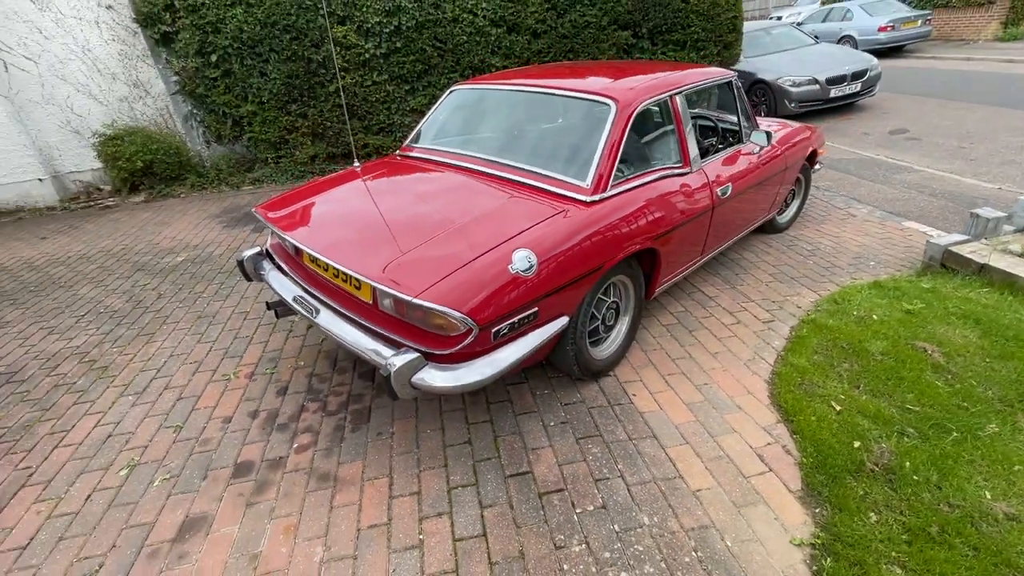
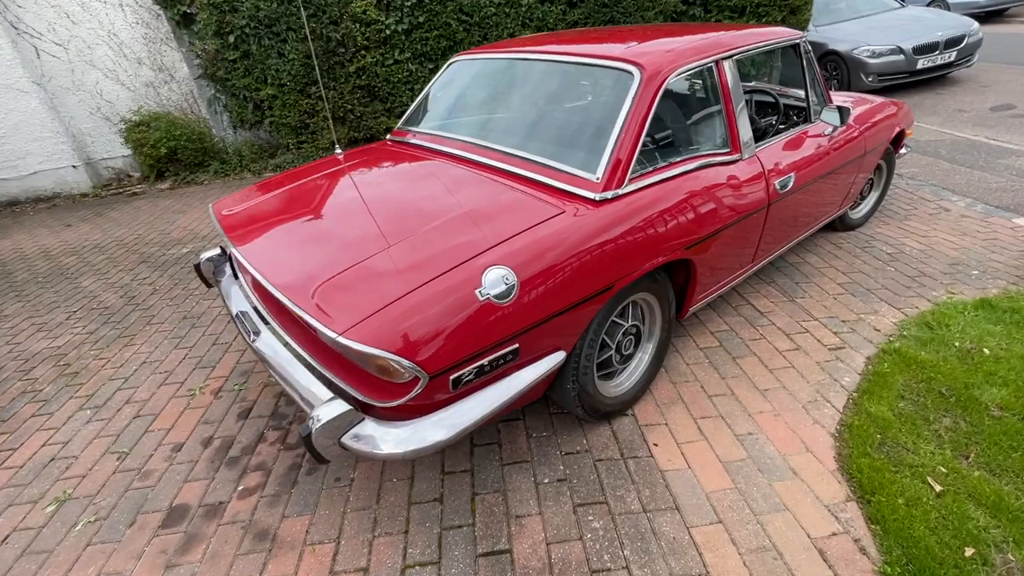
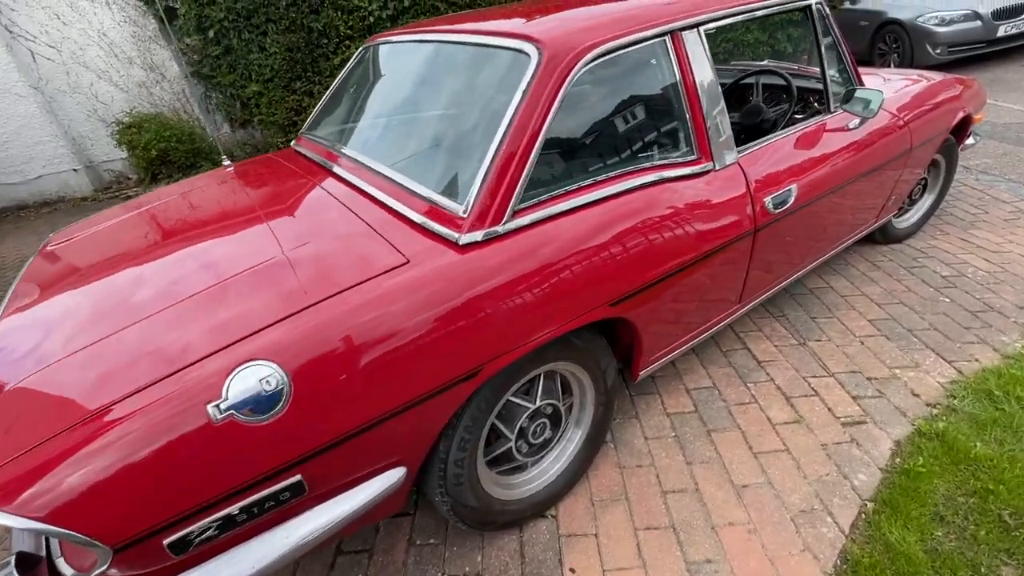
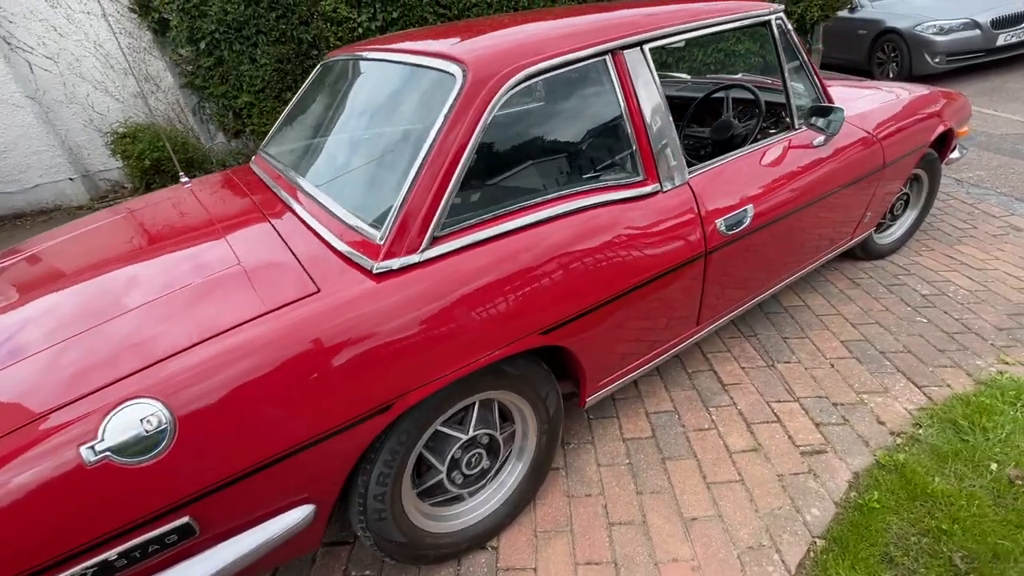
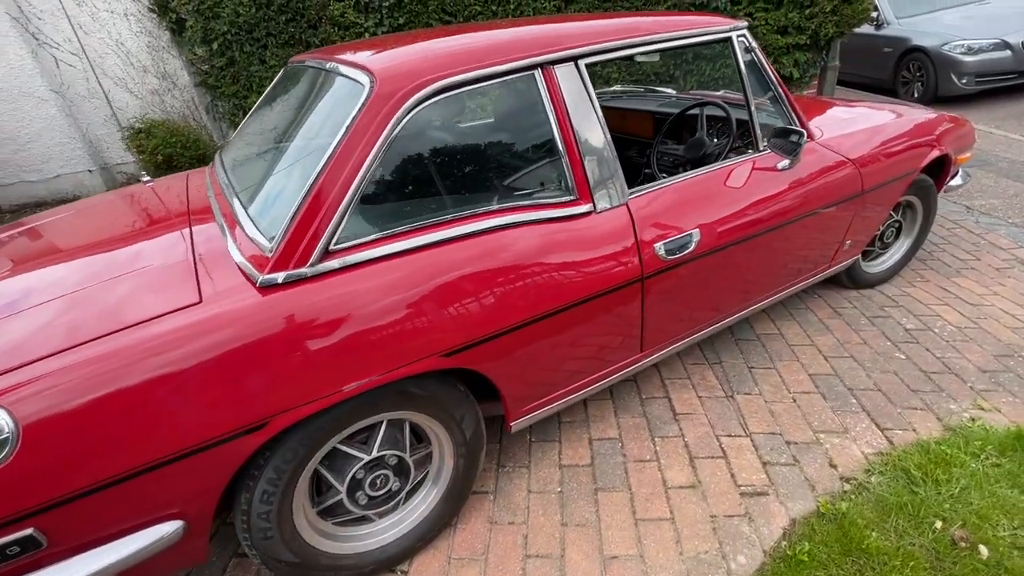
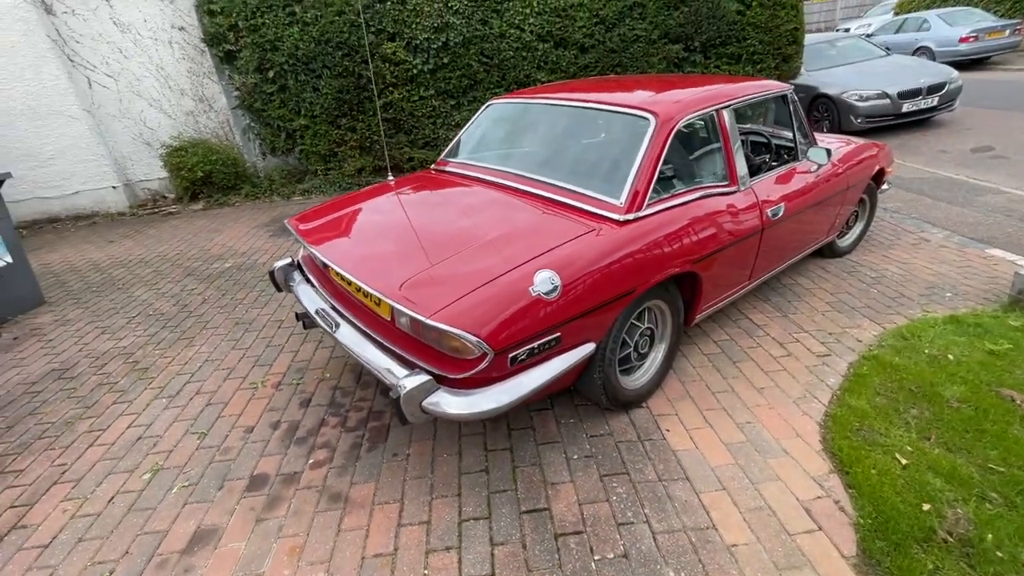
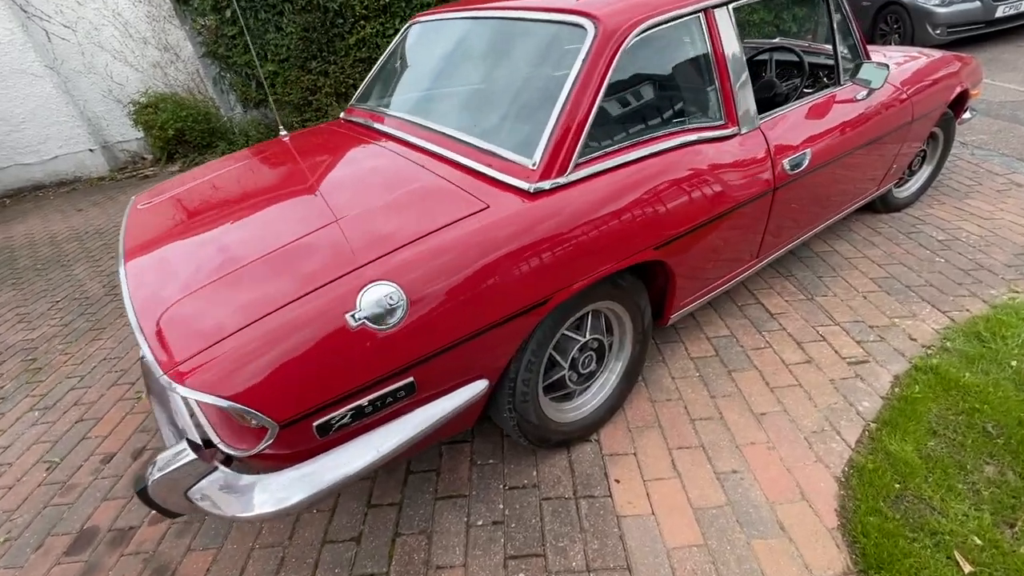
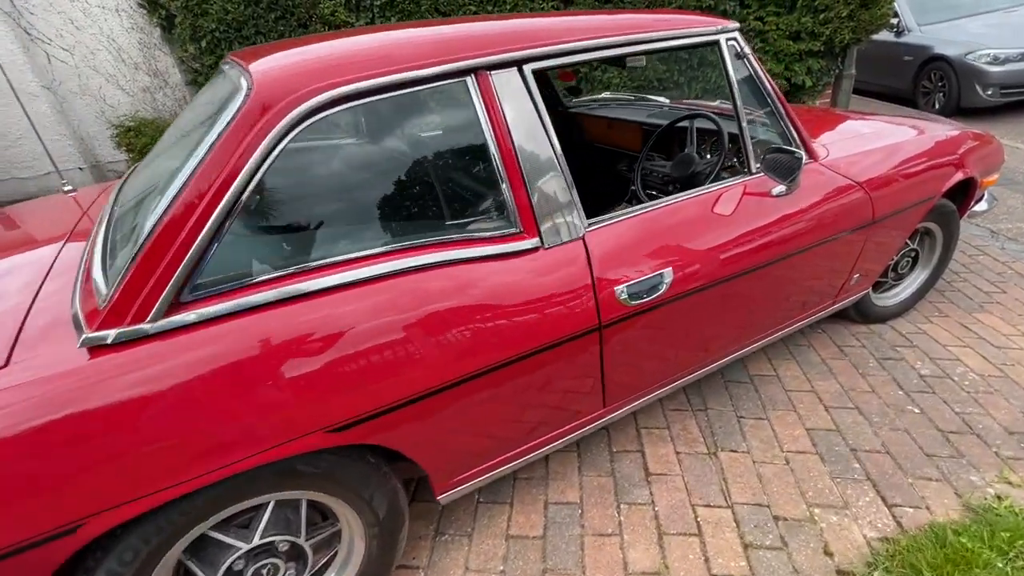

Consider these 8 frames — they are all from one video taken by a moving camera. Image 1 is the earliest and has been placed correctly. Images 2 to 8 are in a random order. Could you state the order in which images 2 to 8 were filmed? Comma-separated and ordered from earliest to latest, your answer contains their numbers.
6, 2, 7, 3, 4, 5, 8
